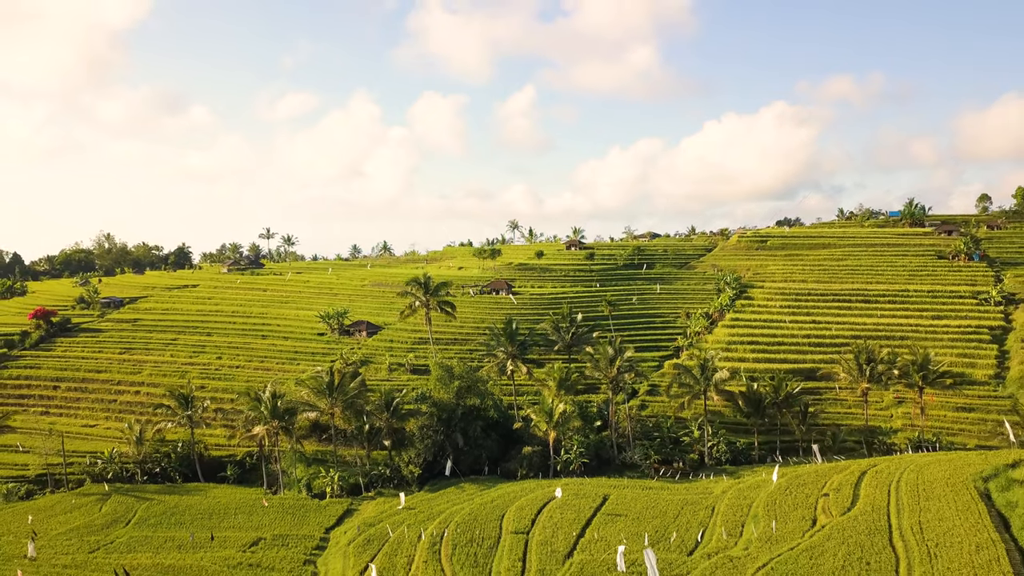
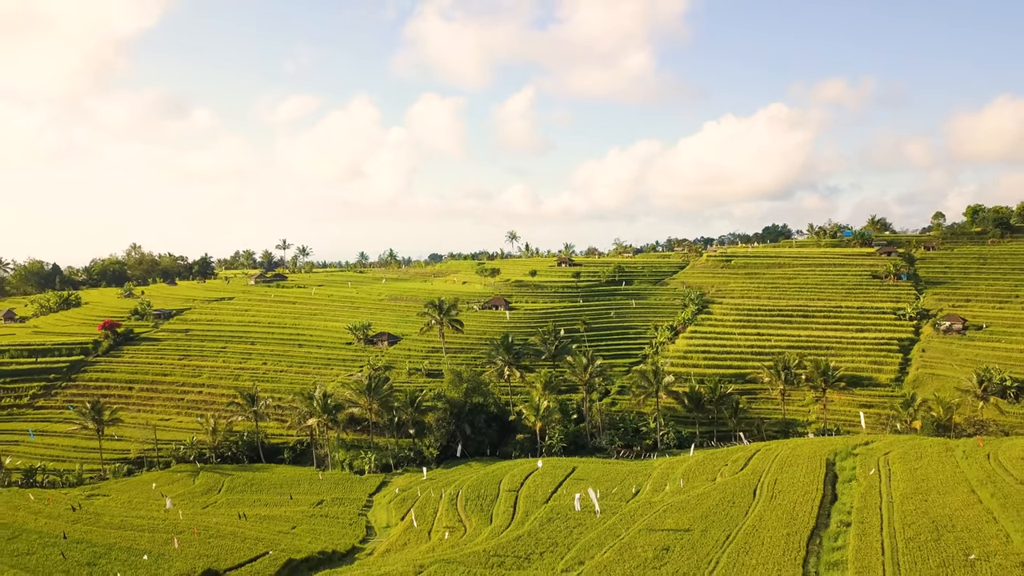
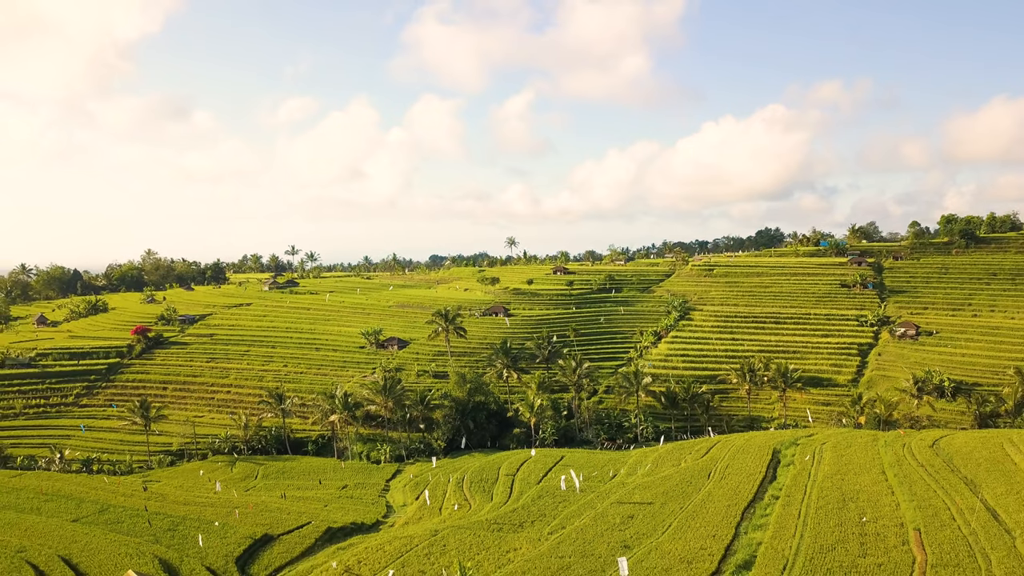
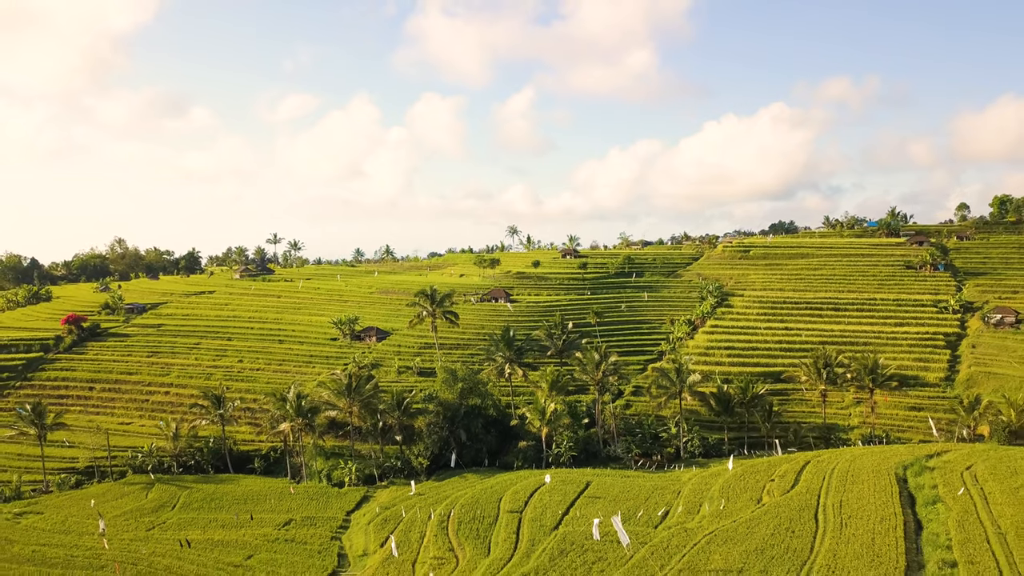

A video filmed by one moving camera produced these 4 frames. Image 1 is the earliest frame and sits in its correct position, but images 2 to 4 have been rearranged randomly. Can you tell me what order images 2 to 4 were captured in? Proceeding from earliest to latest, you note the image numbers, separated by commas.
4, 2, 3
